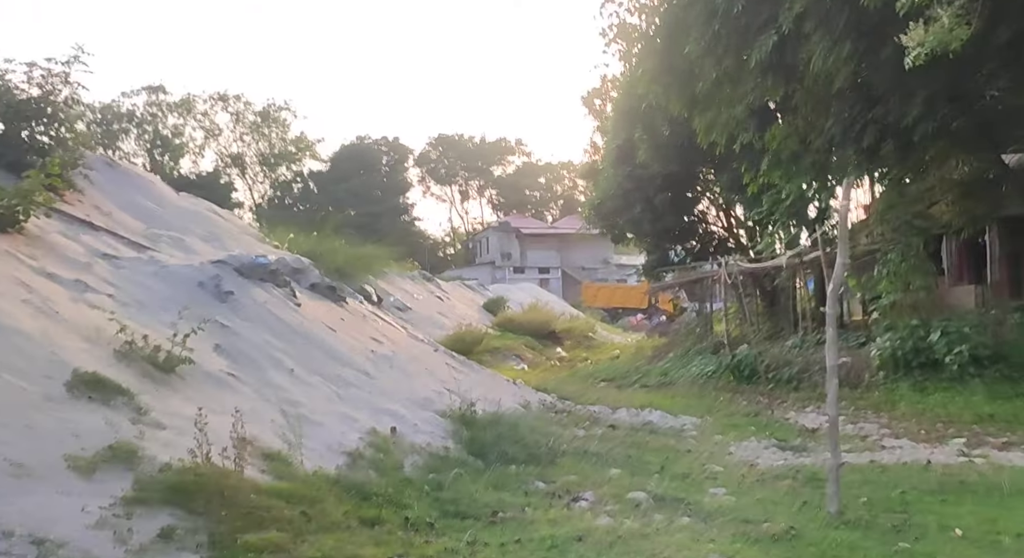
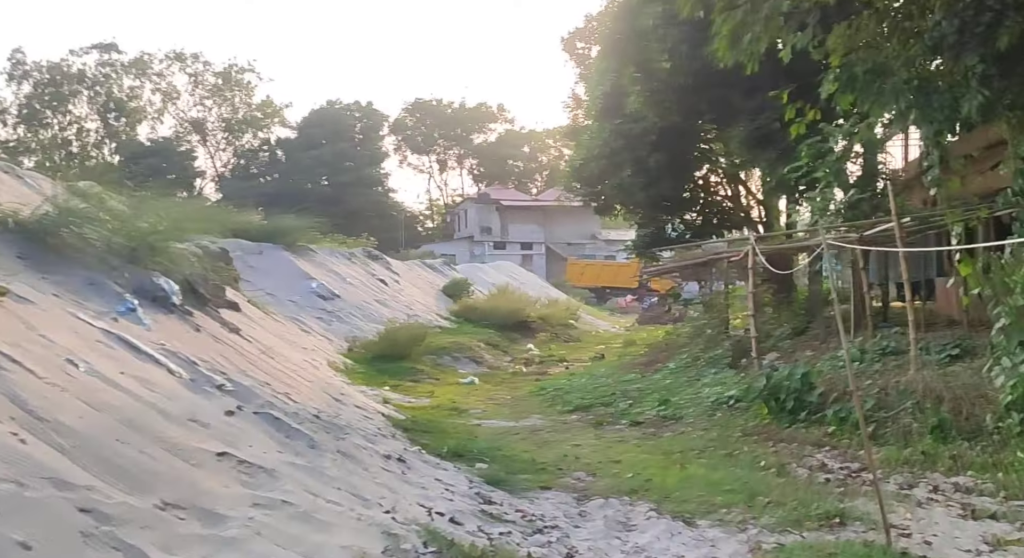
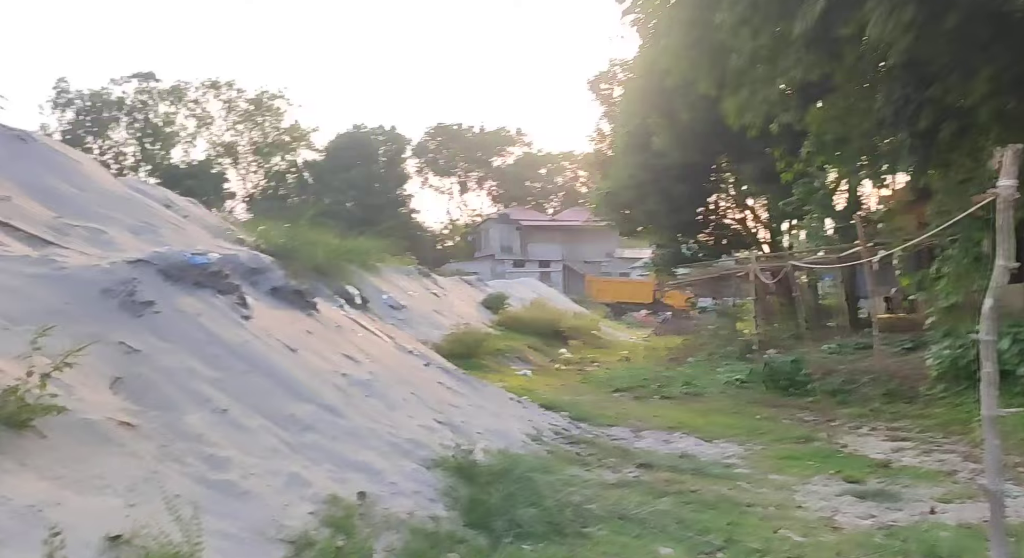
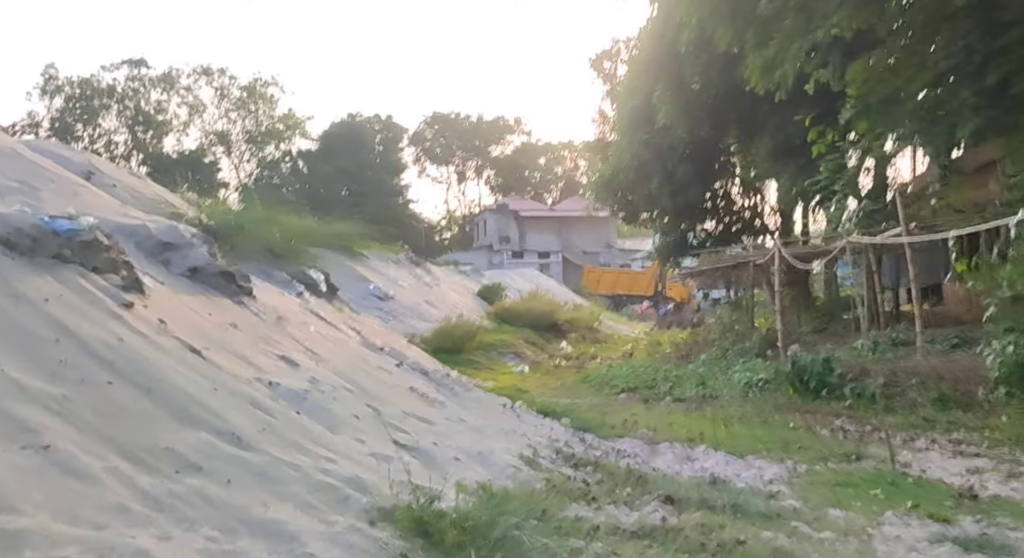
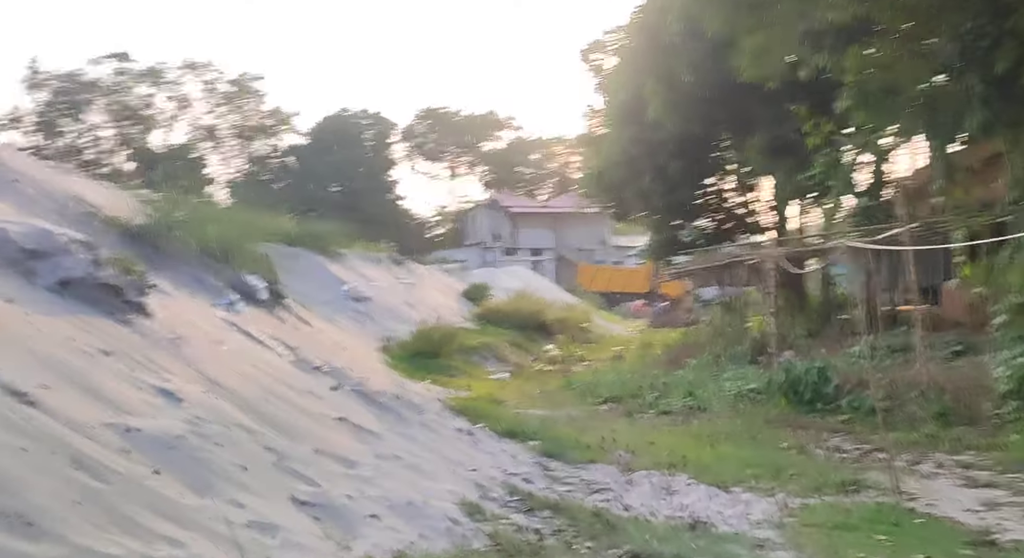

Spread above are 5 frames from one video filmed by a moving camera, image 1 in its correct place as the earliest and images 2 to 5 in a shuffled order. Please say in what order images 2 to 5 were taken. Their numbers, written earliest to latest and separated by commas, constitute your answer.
3, 4, 5, 2
